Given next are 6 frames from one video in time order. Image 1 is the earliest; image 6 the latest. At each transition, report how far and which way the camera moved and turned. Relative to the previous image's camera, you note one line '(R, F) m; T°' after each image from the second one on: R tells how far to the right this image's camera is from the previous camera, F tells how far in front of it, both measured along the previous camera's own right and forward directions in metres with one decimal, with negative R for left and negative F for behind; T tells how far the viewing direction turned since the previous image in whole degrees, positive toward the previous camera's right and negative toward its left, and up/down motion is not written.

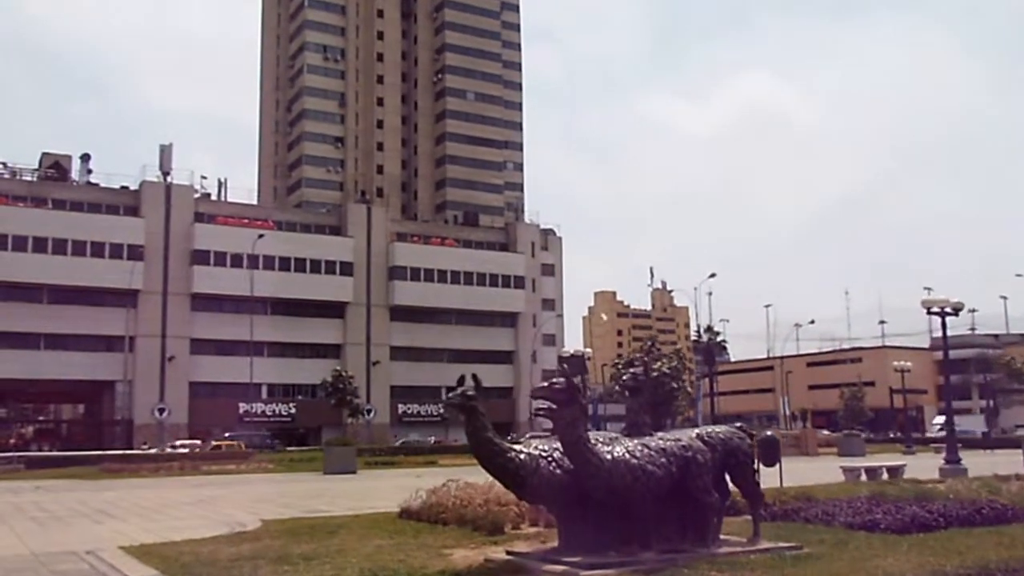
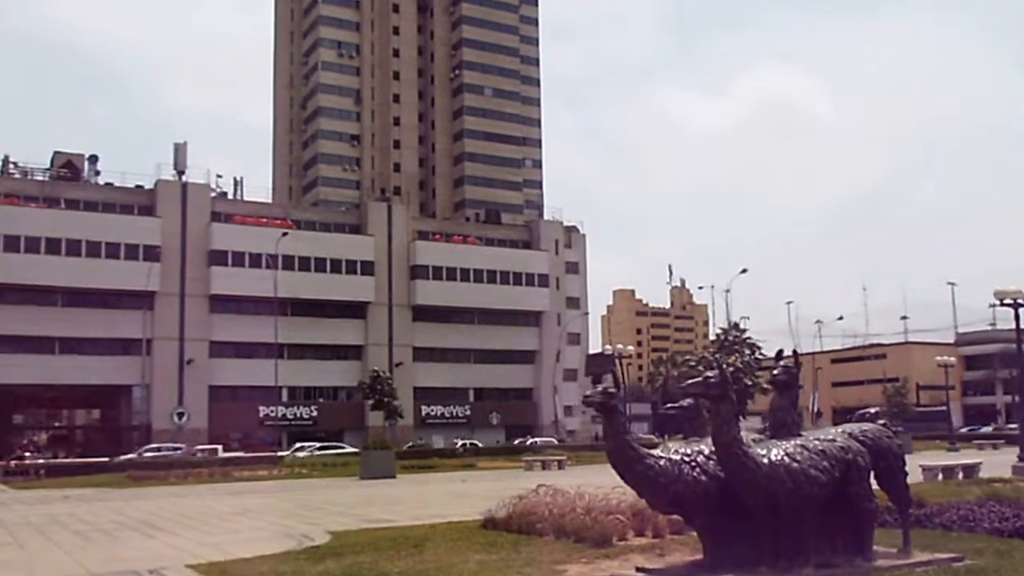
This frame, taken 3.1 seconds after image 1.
(-1.5, +1.3) m; 0°
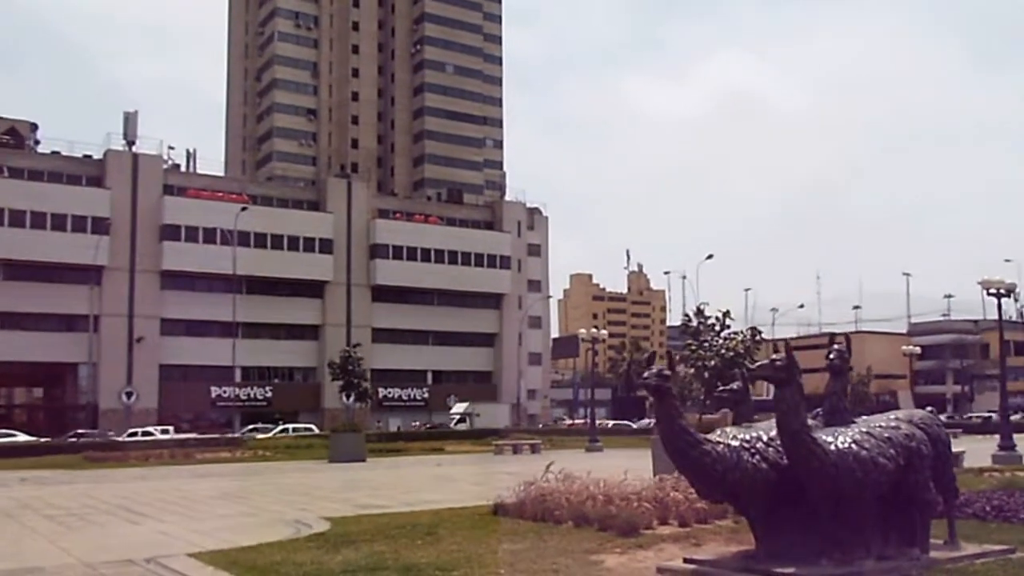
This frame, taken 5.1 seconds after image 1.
(-1.2, +0.8) m; +3°
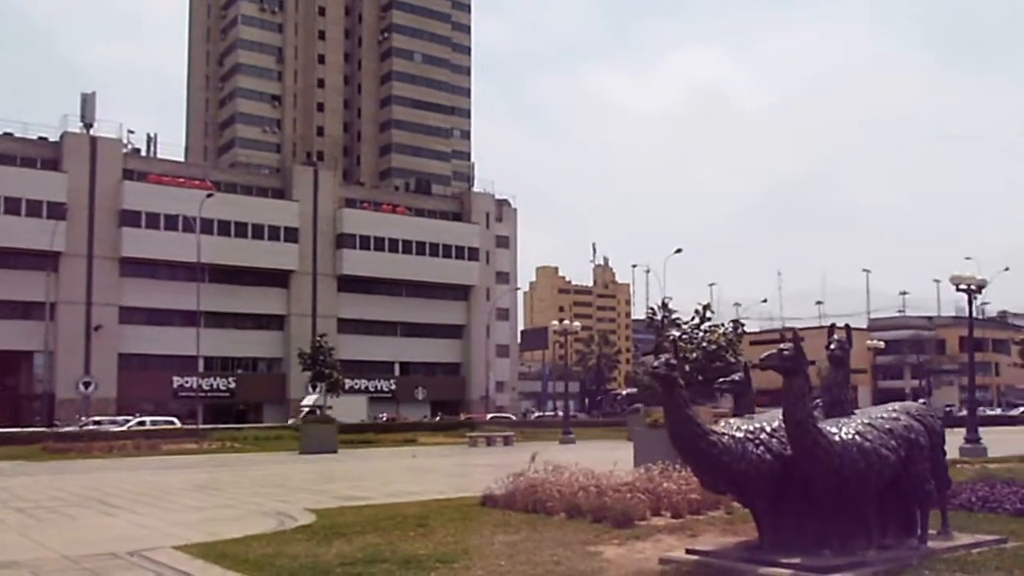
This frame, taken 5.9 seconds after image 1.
(-0.5, +0.2) m; +2°
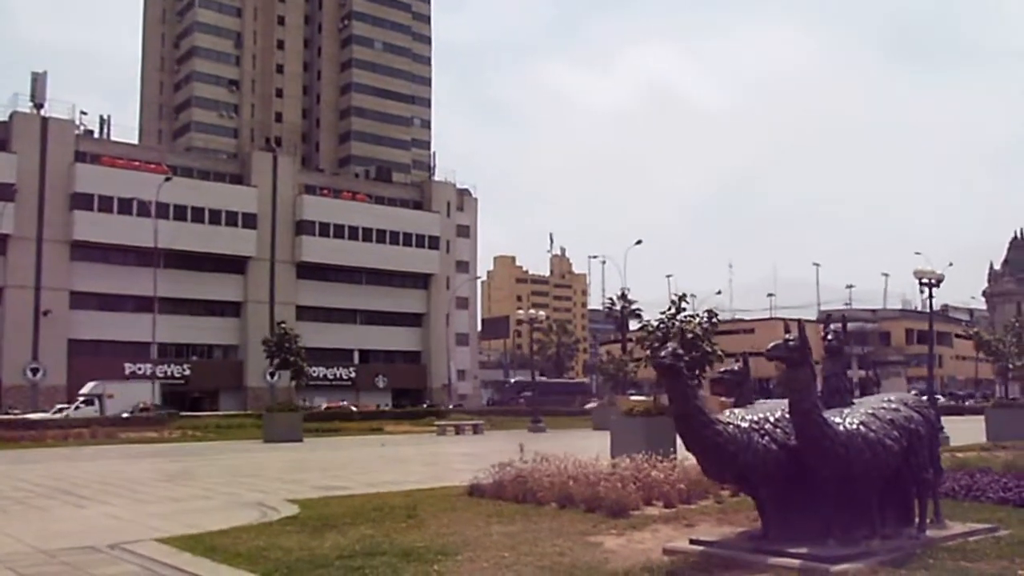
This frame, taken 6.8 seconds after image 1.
(-0.6, +0.1) m; +3°
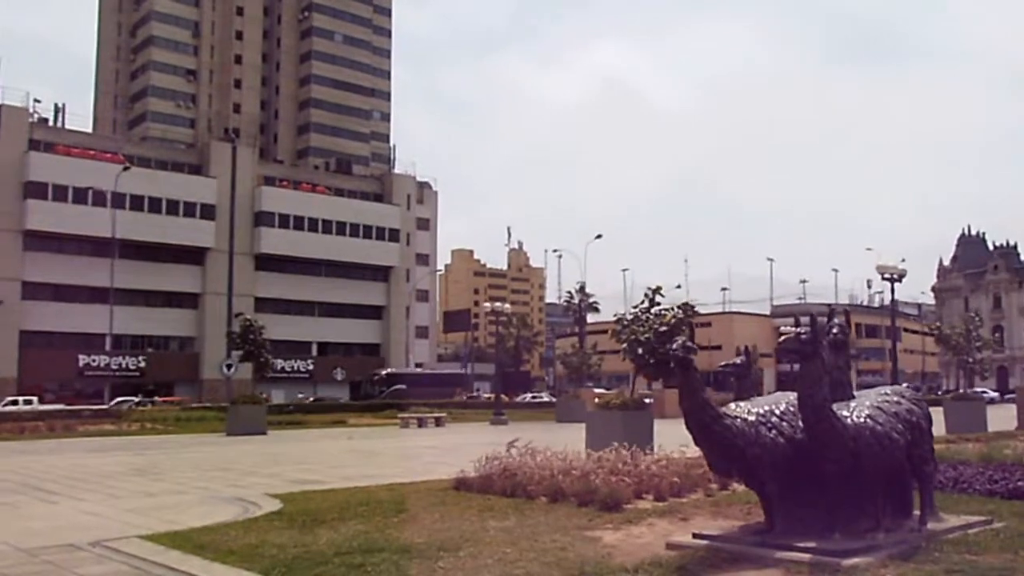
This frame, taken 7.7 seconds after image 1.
(-0.6, +0.2) m; +3°
